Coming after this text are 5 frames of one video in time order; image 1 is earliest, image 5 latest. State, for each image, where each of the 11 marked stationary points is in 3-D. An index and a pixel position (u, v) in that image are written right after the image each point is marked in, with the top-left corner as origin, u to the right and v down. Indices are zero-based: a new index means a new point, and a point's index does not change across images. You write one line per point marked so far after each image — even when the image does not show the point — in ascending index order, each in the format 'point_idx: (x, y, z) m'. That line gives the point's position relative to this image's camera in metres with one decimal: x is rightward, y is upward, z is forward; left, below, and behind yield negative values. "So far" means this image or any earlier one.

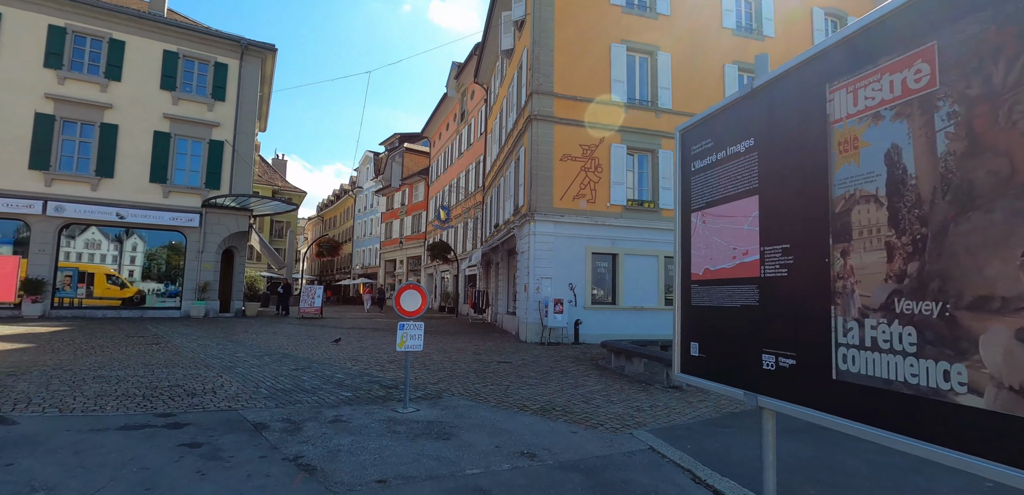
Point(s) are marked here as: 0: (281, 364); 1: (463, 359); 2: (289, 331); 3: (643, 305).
0: (-5.0, -2.5, +10.3) m
1: (-1.2, -2.8, +11.6) m
2: (-8.2, -3.0, +17.2) m
3: (+4.8, -2.1, +17.1) m
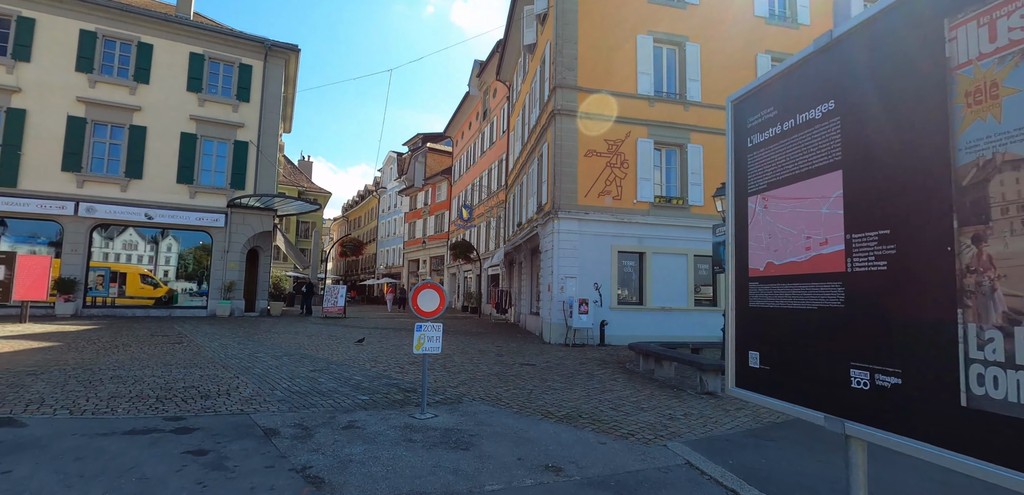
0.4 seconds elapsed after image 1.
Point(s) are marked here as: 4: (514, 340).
0: (-4.6, -2.5, +10.1) m
1: (-0.7, -2.7, +11.2) m
2: (-7.3, -3.0, +17.1) m
3: (+5.6, -2.0, +16.5) m
4: (+0.1, -3.1, +15.8) m
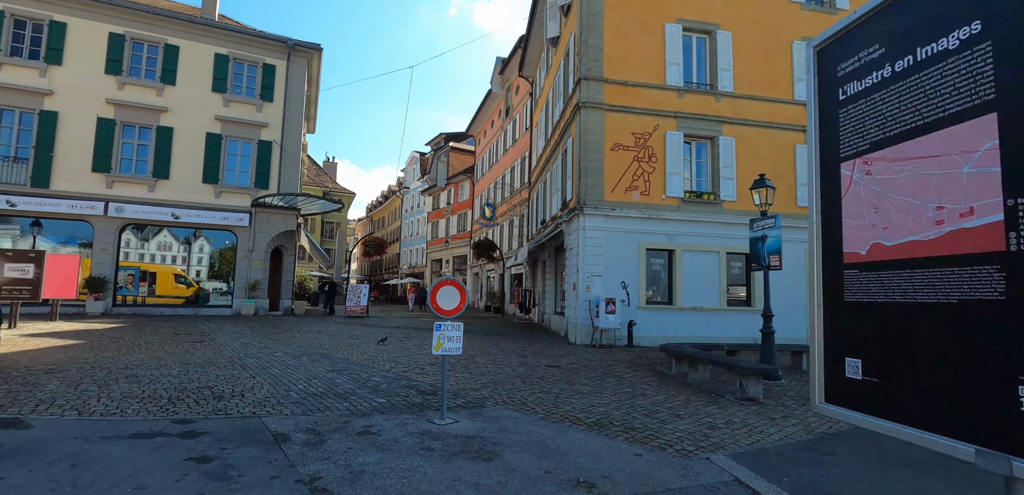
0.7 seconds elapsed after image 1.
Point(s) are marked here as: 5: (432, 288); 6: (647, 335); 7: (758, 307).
0: (-4.0, -2.4, +9.8) m
1: (-0.1, -2.6, +10.7) m
2: (-6.5, -3.0, +17.0) m
3: (+6.4, -1.9, +15.7) m
4: (+0.9, -3.0, +15.3) m
5: (-1.0, -0.6, +6.1) m
6: (+4.3, -2.8, +15.1) m
7: (+8.3, -2.0, +16.0) m
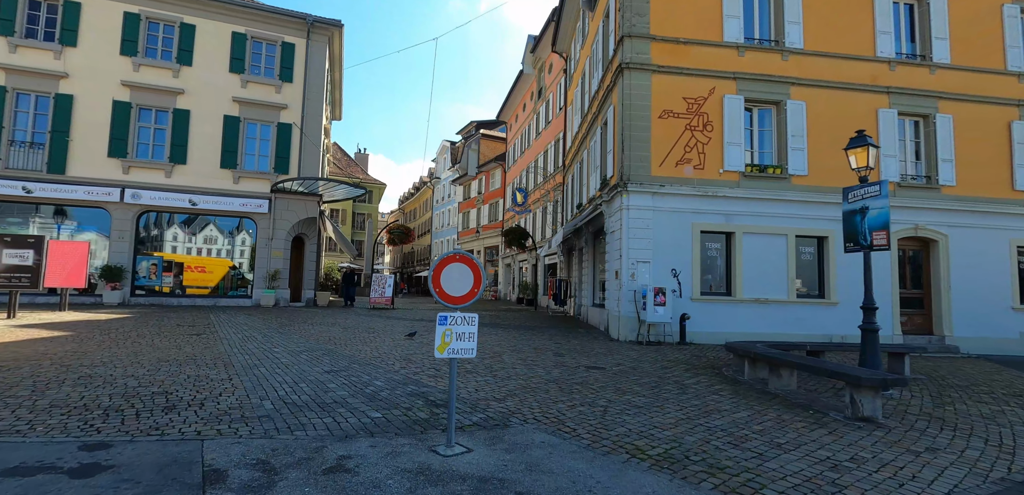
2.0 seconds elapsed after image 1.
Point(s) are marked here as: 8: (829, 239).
0: (-3.5, -2.0, +8.3) m
1: (+0.5, -2.2, +9.0) m
2: (-5.4, -2.5, +15.7) m
3: (+7.3, -1.4, +13.5) m
4: (+1.8, -2.5, +13.5) m
5: (-0.7, -0.2, +4.4) m
6: (+5.3, -2.3, +13.1) m
7: (+9.3, -1.5, +13.6) m
8: (+9.2, +0.2, +13.8) m
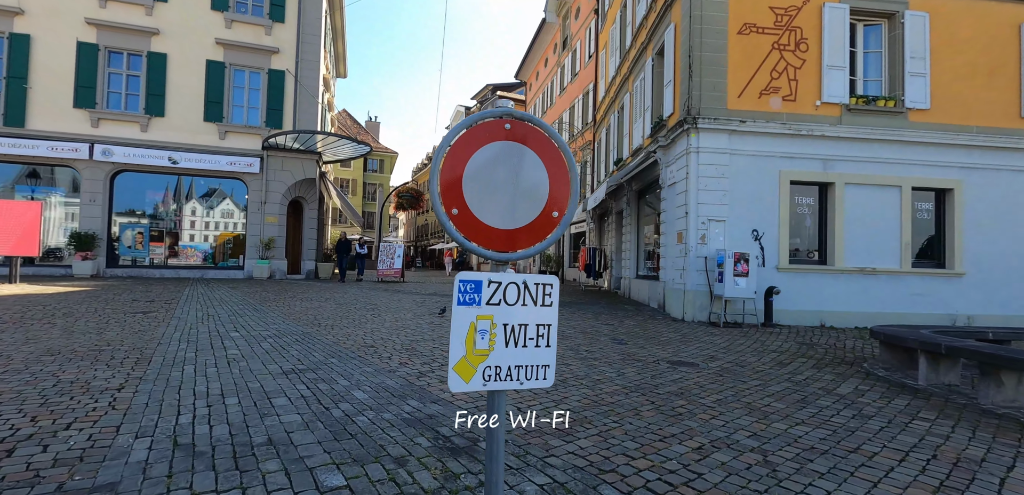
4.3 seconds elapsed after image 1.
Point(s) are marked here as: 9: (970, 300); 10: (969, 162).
0: (-2.8, -1.3, +5.7) m
1: (+1.2, -1.4, +6.3) m
2: (-4.5, -1.4, +13.1) m
3: (+8.1, -0.4, +10.5) m
4: (+2.6, -1.5, +10.8) m
5: (-0.2, +0.3, +1.6) m
6: (+6.0, -1.3, +10.2) m
7: (+10.1, -0.5, +10.6) m
8: (+10.0, +1.2, +10.7) m
9: (+10.3, -1.2, +10.6) m
10: (+10.3, +1.9, +10.7) m
